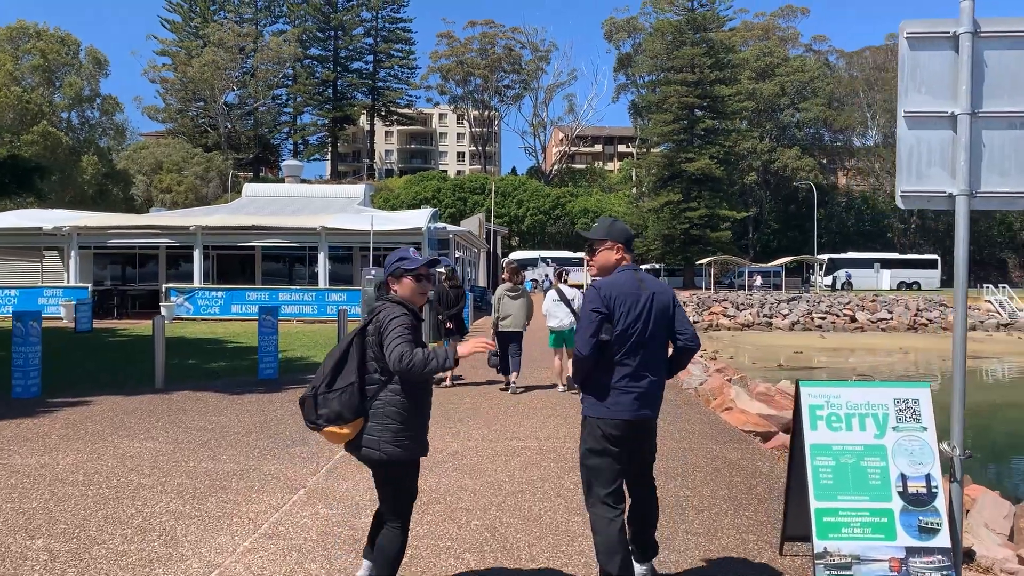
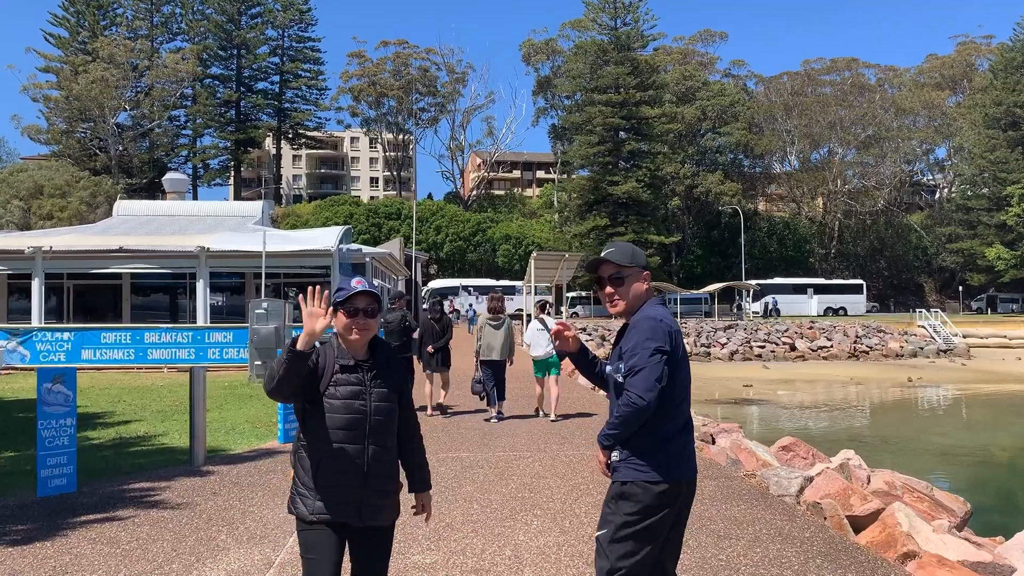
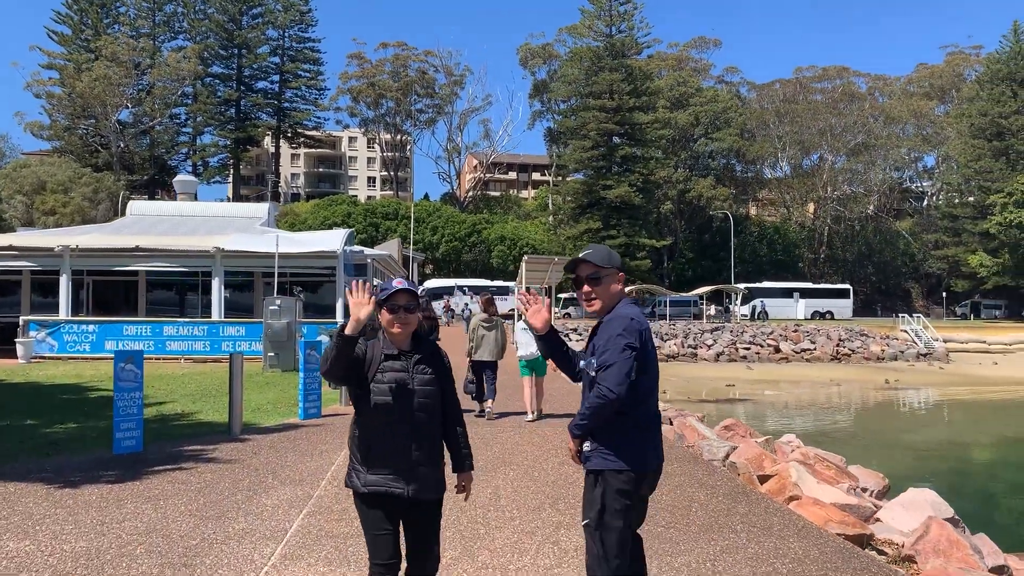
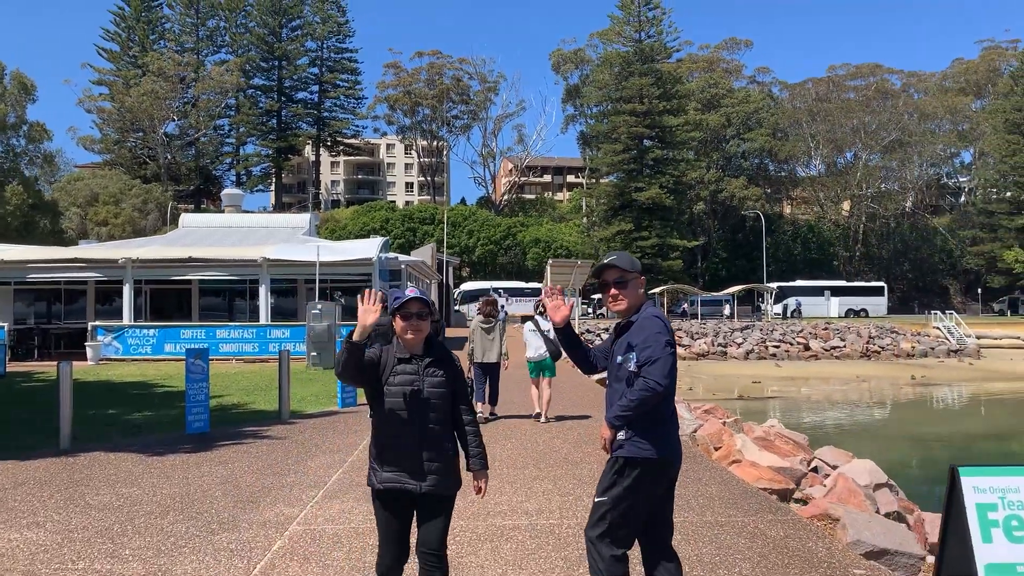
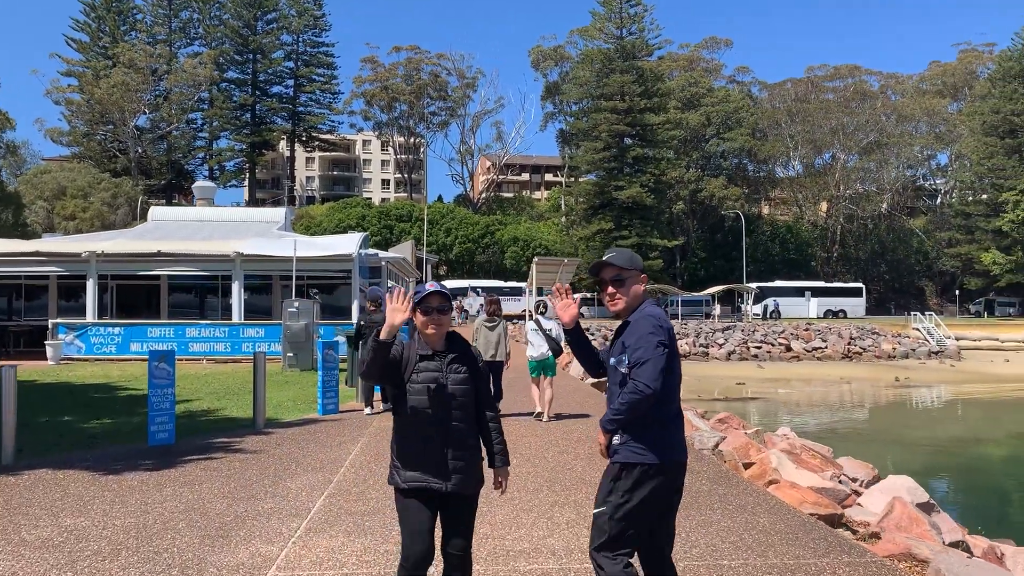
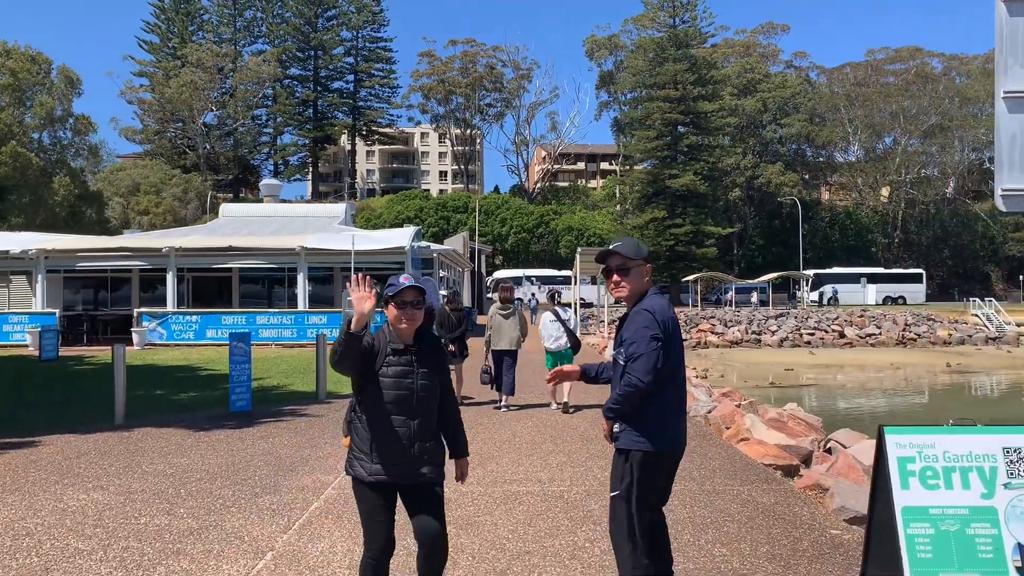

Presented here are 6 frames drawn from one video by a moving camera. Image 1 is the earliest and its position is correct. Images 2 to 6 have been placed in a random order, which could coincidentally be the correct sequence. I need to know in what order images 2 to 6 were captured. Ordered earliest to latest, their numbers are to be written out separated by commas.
6, 4, 5, 3, 2
